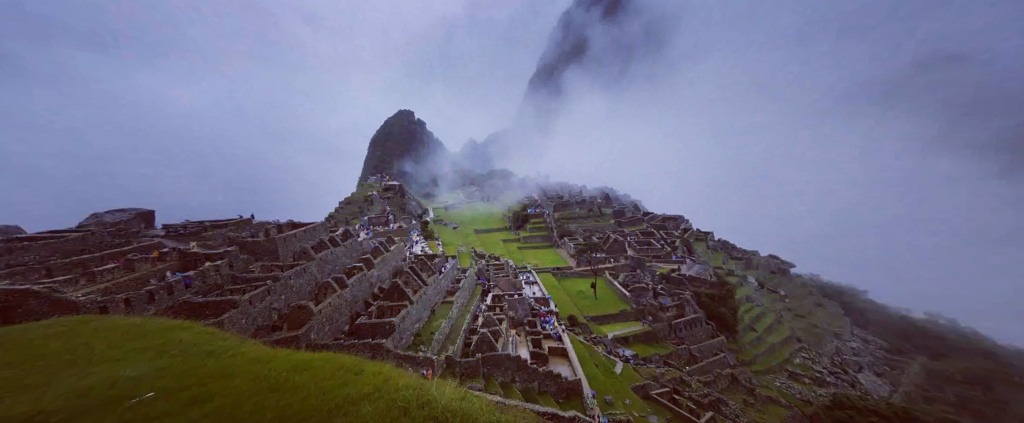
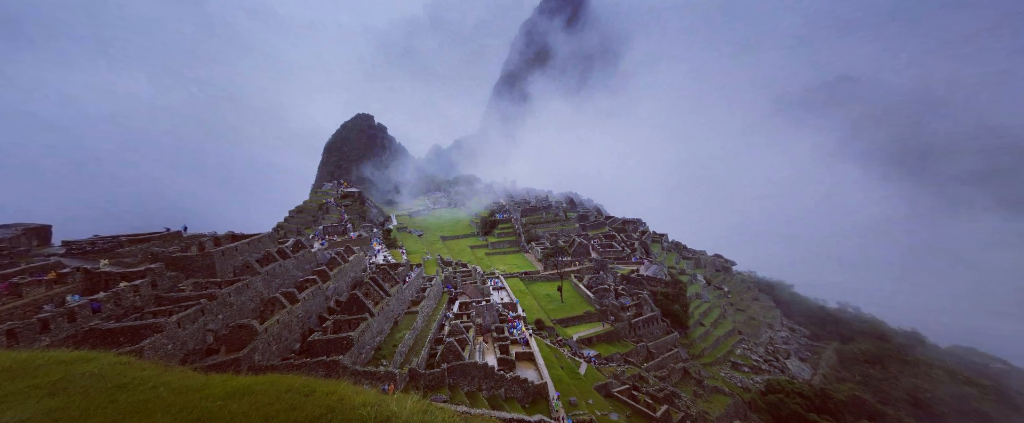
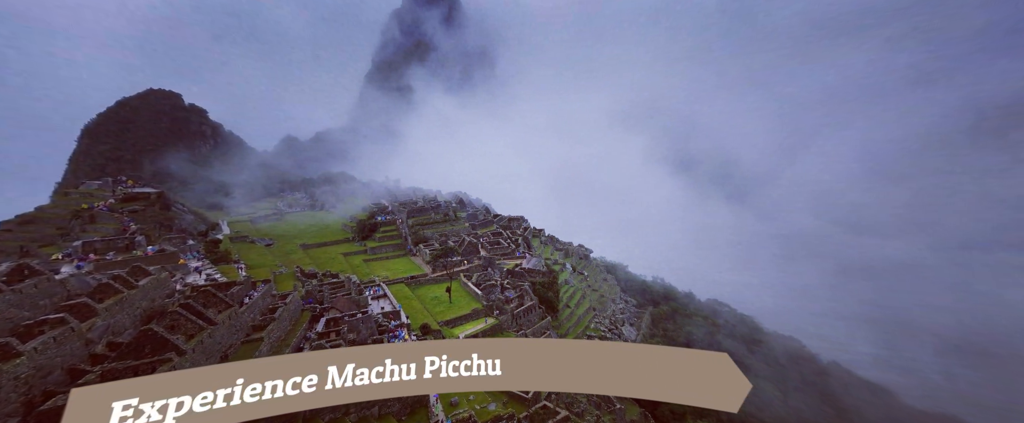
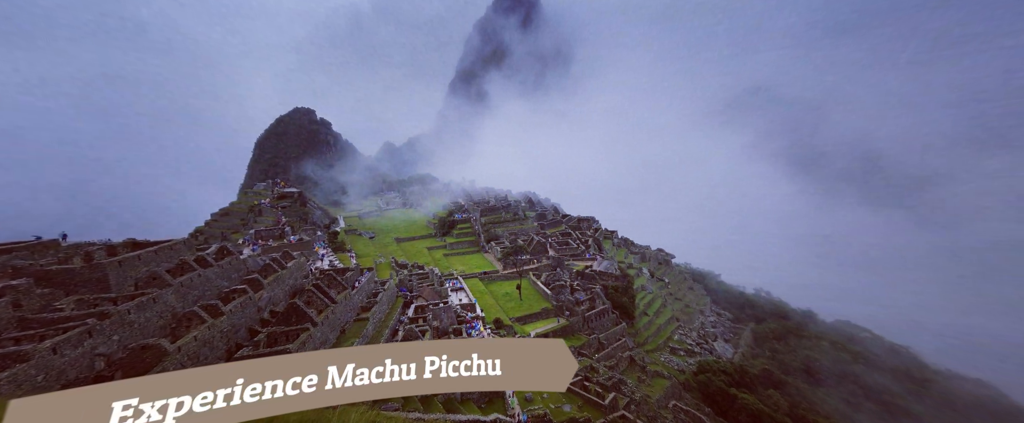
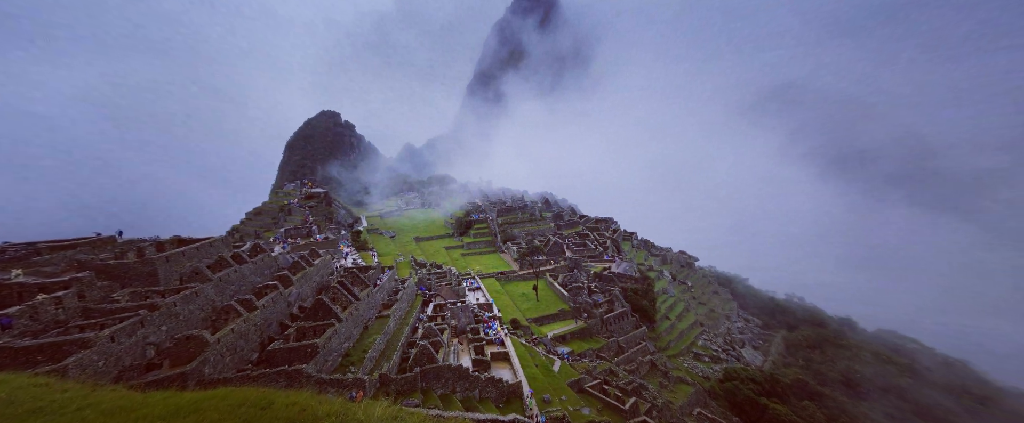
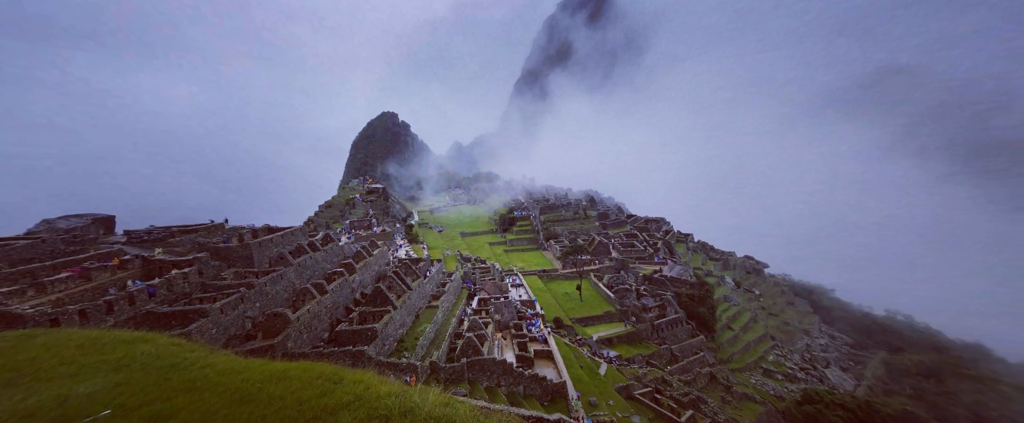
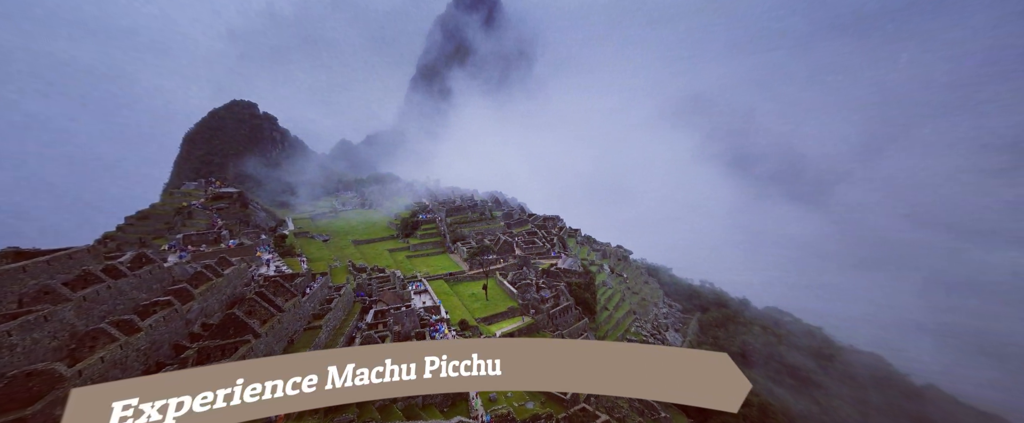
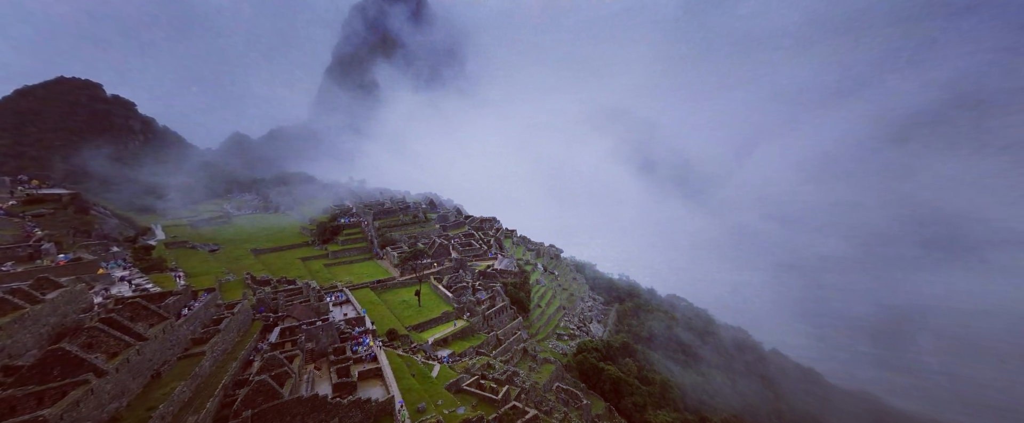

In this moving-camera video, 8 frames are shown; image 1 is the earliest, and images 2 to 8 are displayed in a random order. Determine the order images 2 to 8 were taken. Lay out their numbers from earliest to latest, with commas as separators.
6, 2, 5, 4, 7, 3, 8
